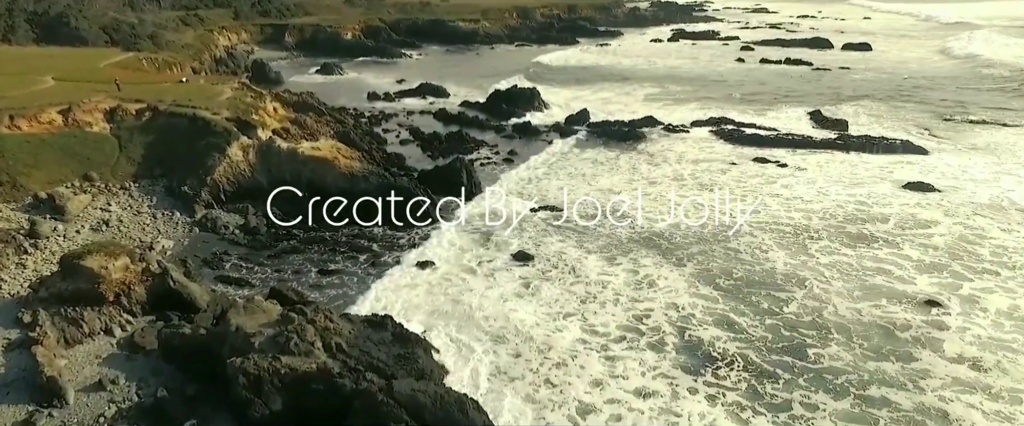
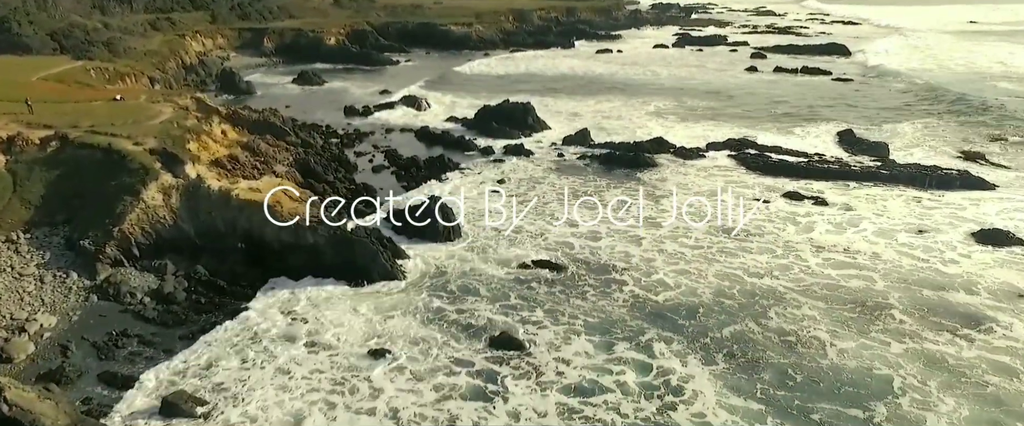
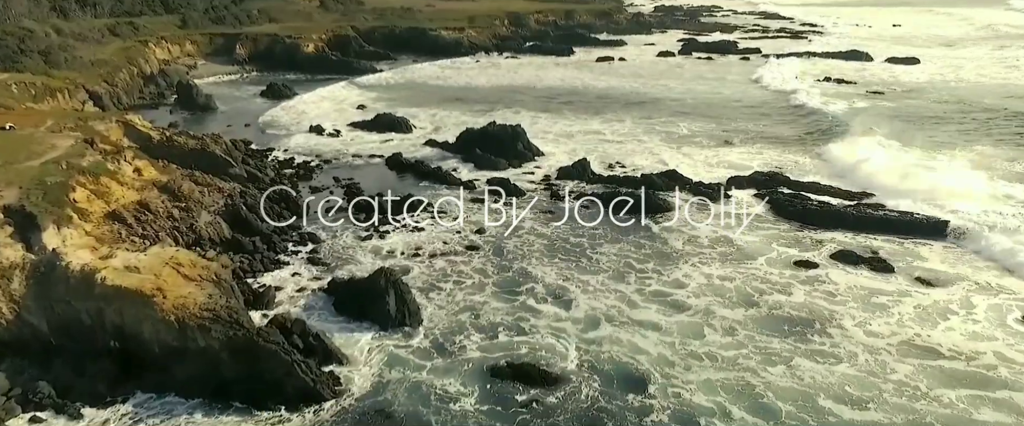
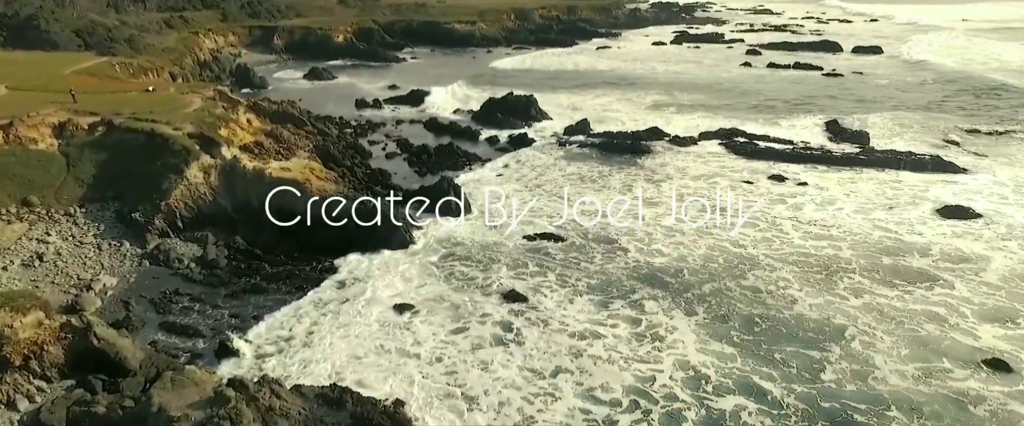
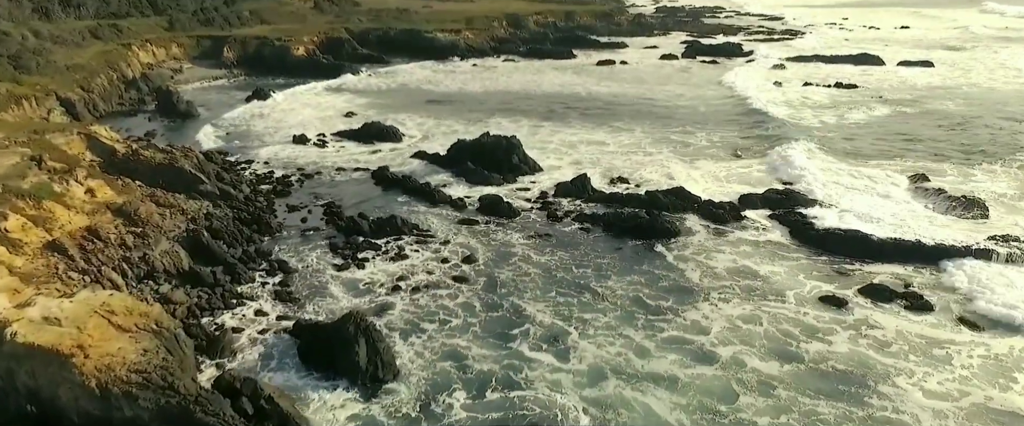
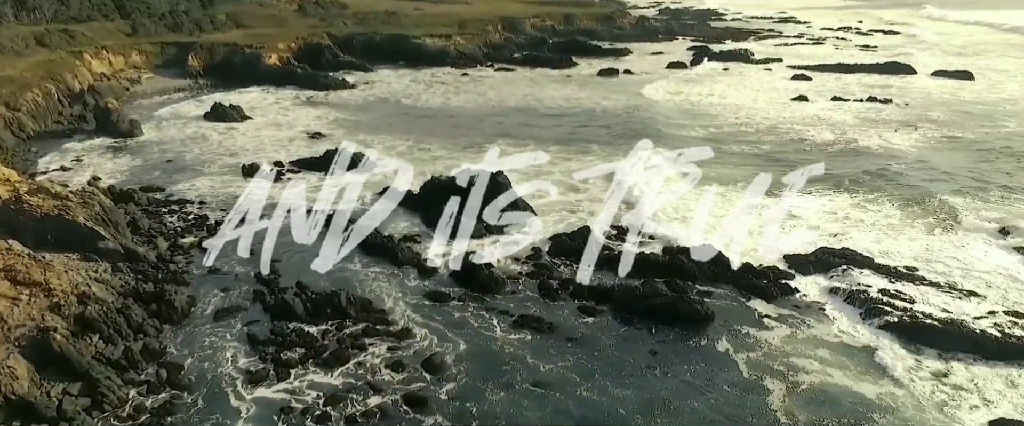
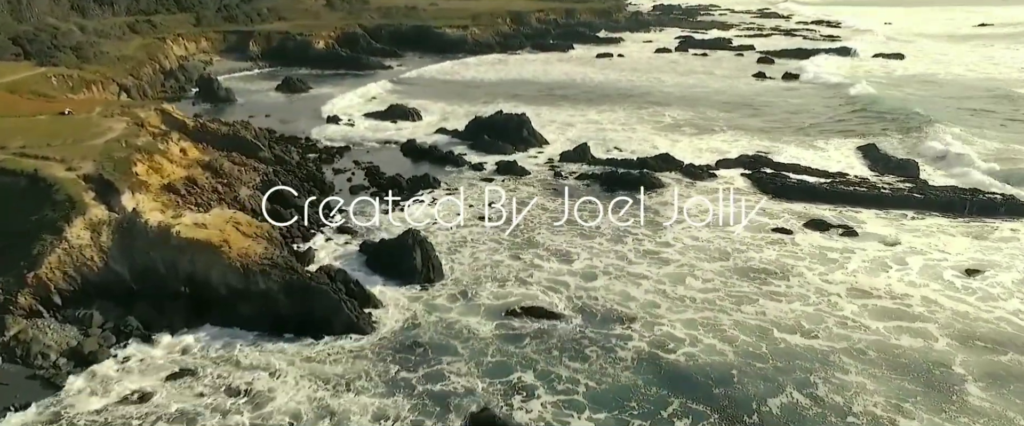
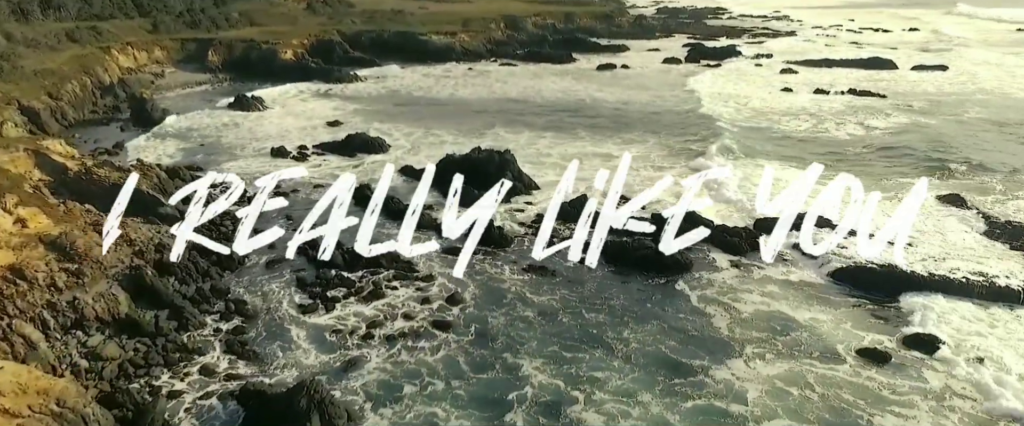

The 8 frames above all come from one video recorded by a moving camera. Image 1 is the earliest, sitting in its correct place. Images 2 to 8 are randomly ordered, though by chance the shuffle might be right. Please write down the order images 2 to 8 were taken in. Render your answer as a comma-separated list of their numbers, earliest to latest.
4, 2, 7, 3, 5, 8, 6
